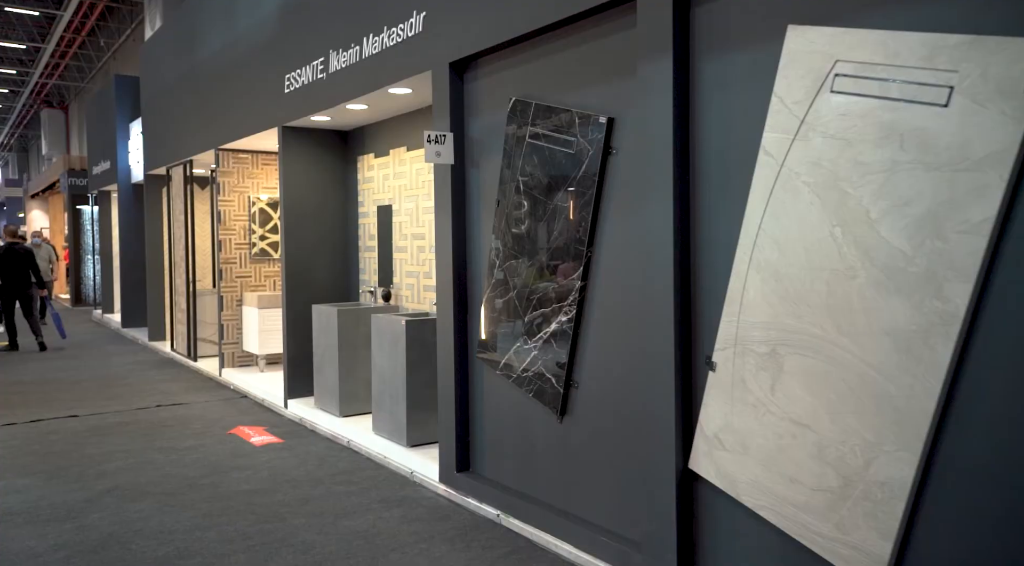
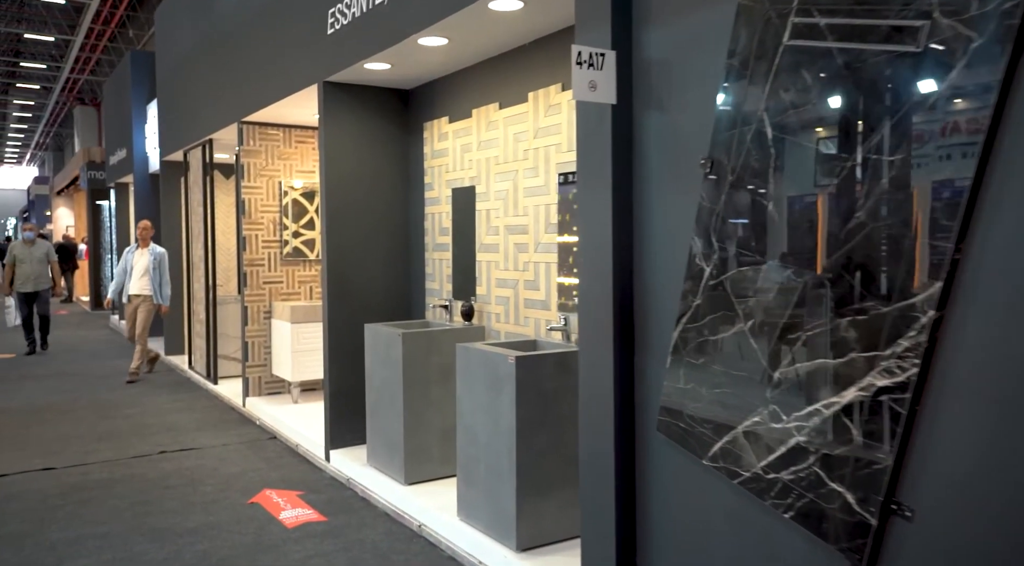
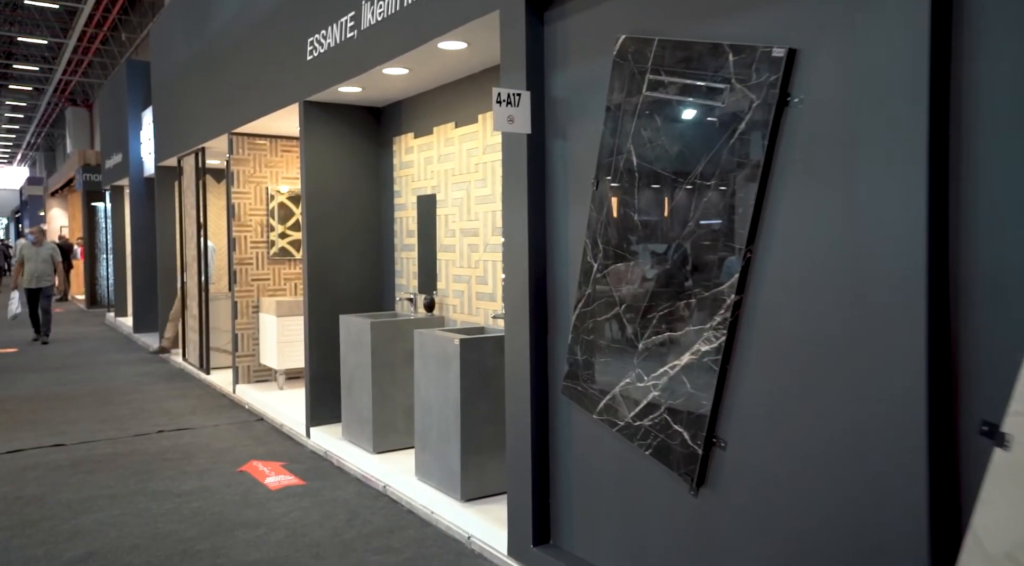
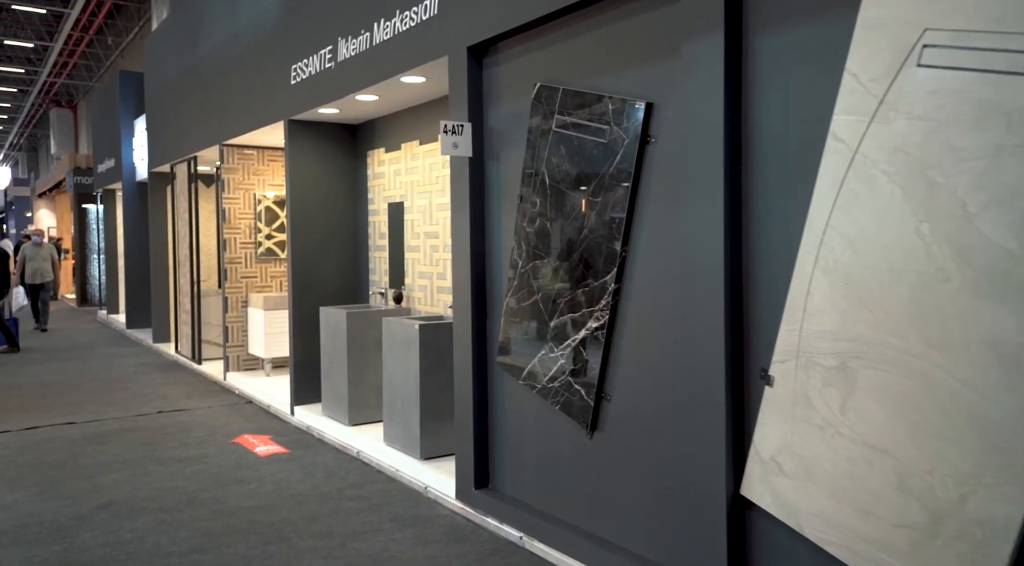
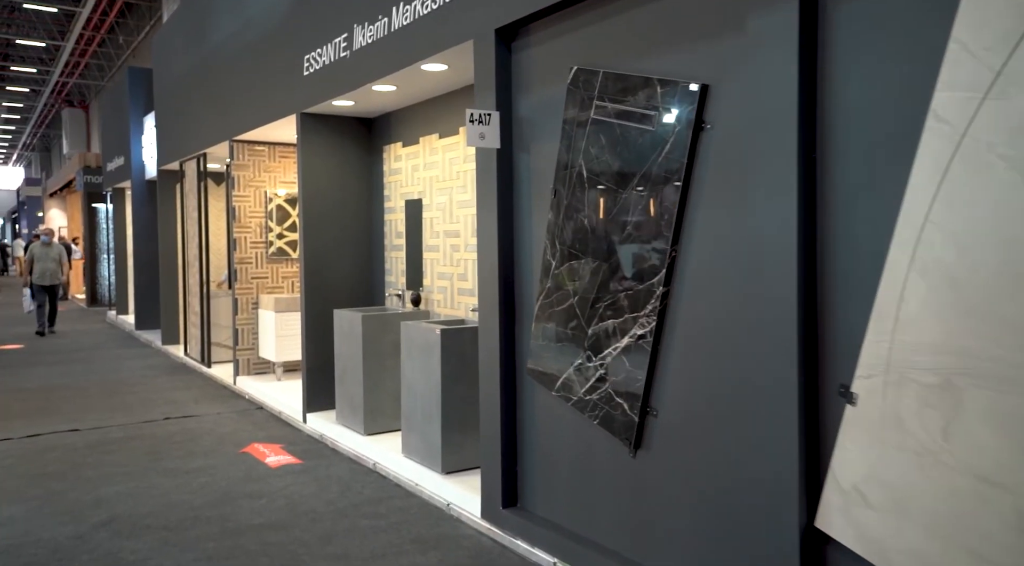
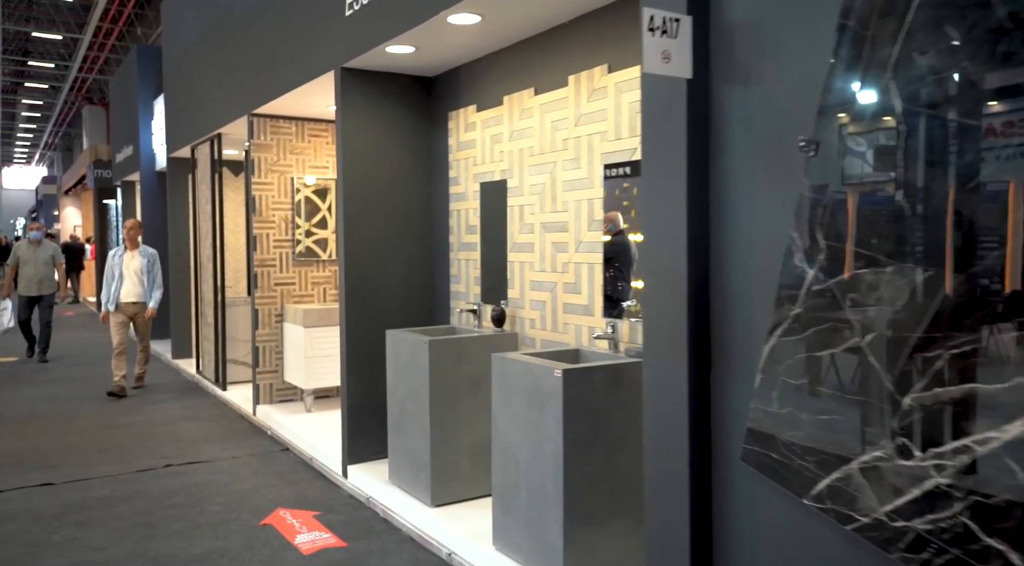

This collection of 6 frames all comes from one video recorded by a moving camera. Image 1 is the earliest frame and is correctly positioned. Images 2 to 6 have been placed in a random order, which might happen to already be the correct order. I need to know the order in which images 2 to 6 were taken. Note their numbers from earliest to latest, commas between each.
4, 5, 3, 2, 6
